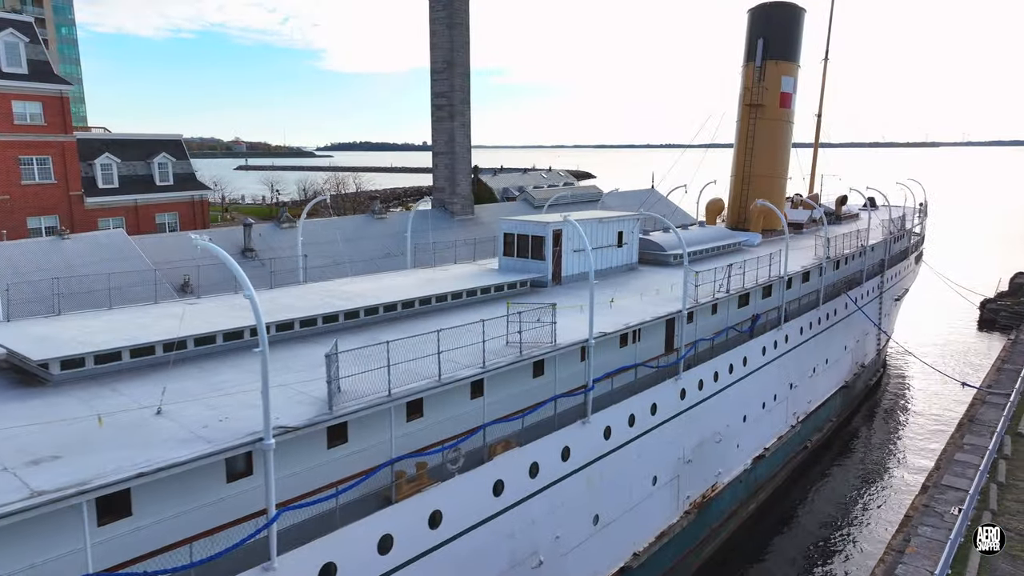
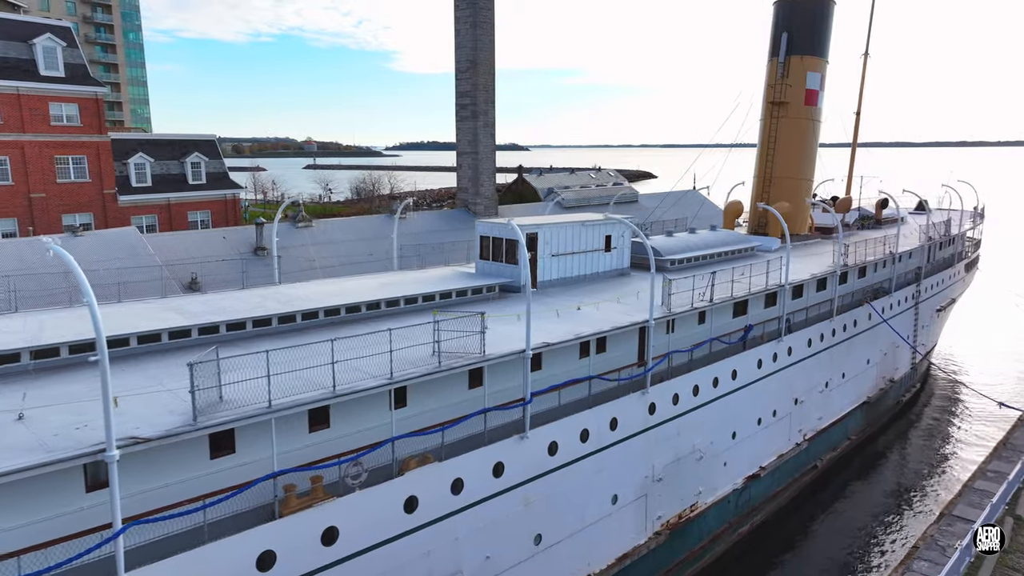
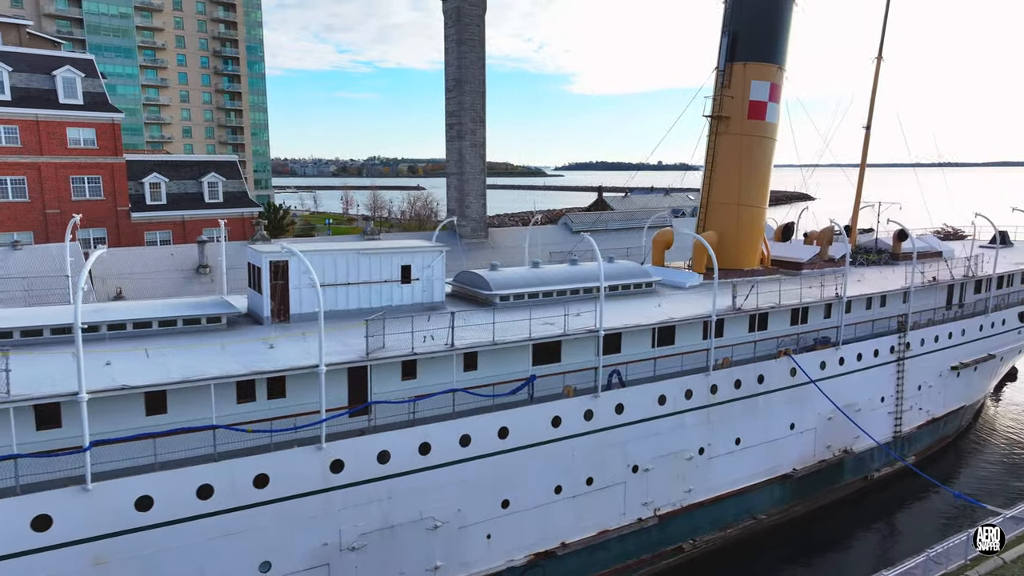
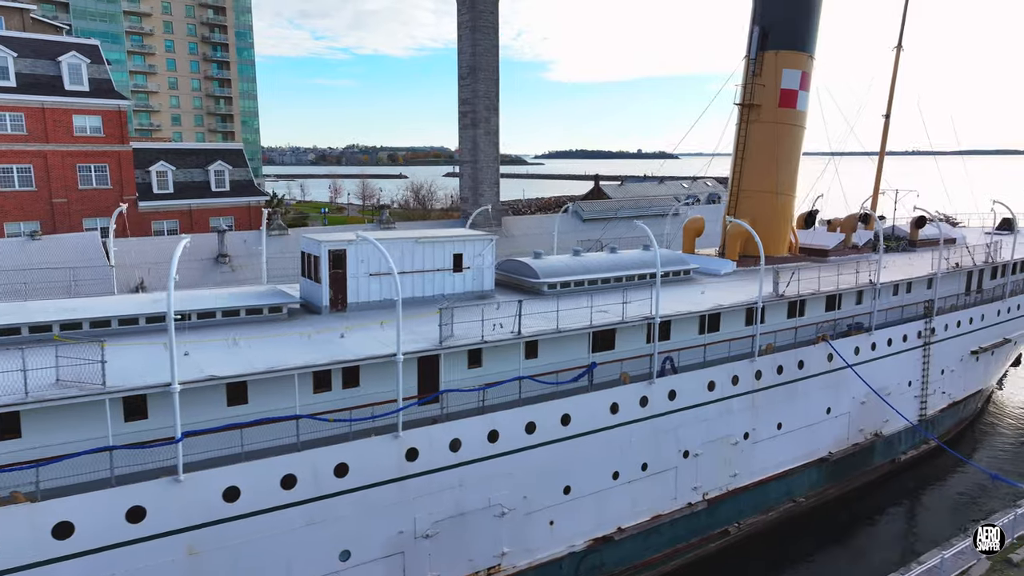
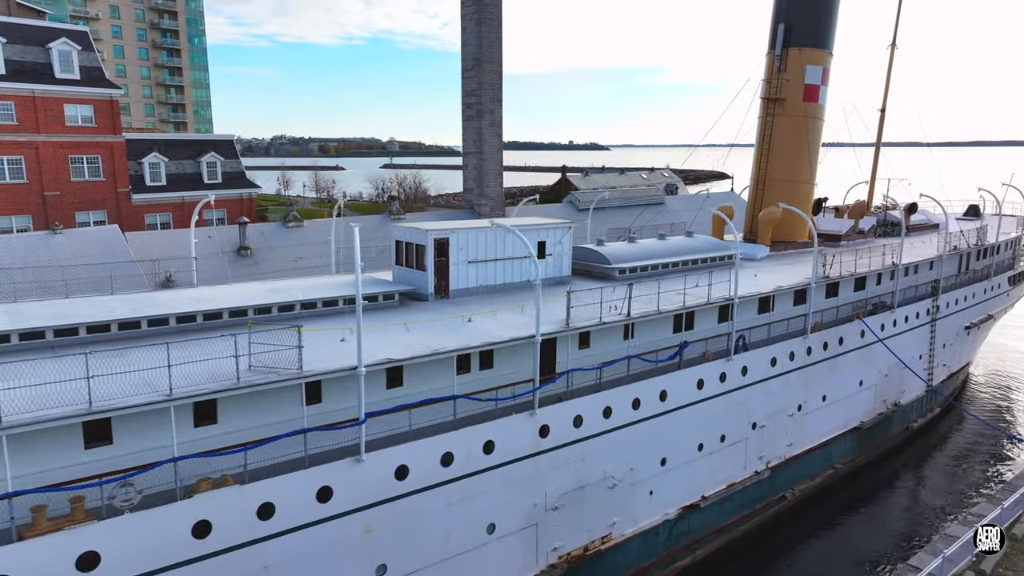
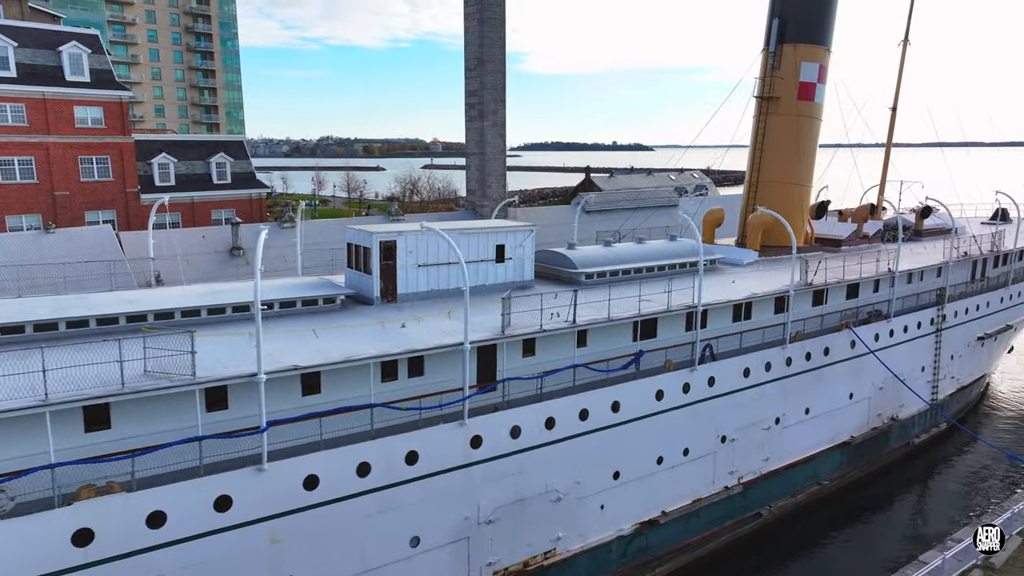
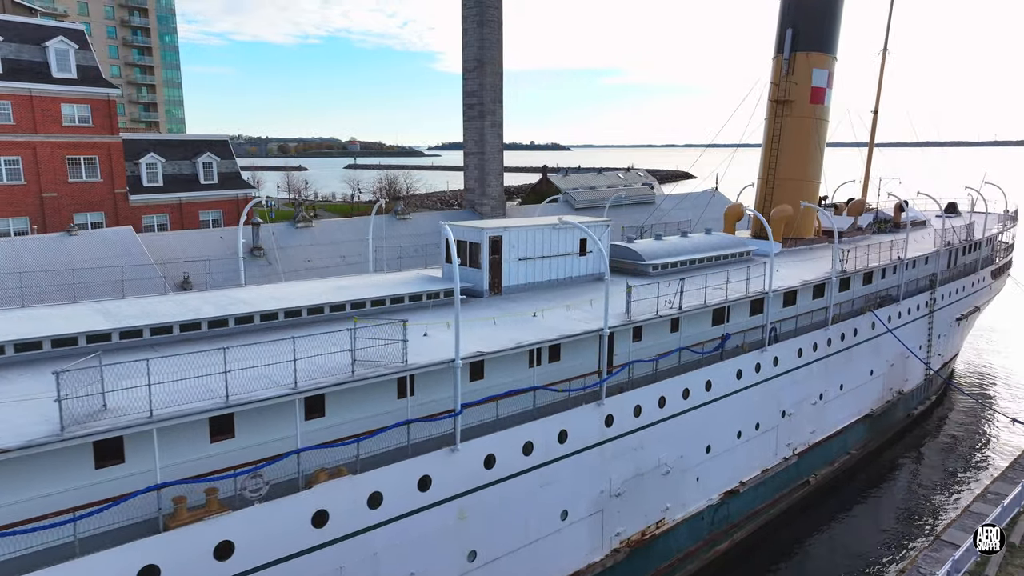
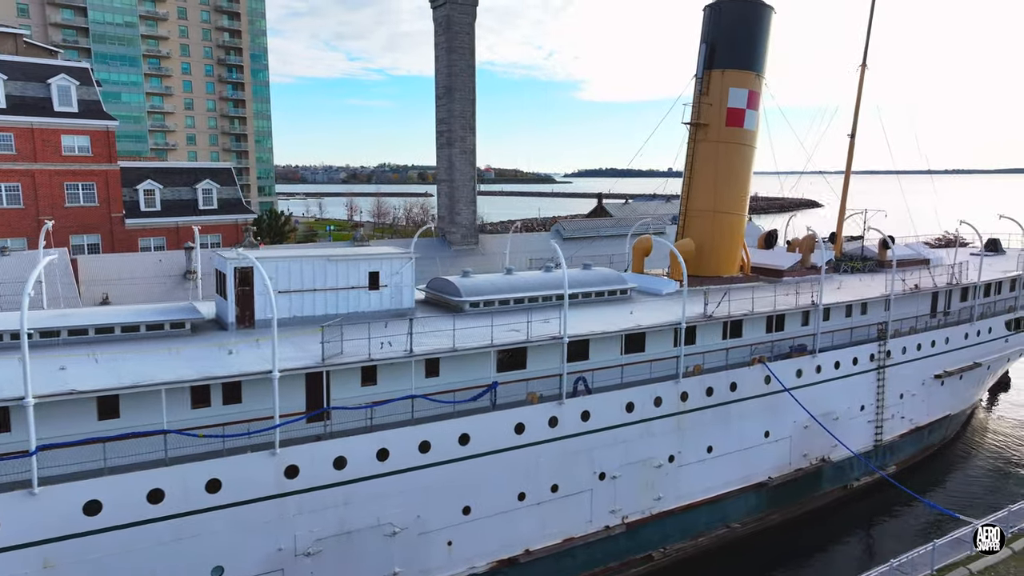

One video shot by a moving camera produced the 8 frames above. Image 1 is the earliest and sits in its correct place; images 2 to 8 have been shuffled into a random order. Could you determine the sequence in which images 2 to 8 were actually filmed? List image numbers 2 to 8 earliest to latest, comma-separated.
2, 7, 5, 6, 4, 3, 8
